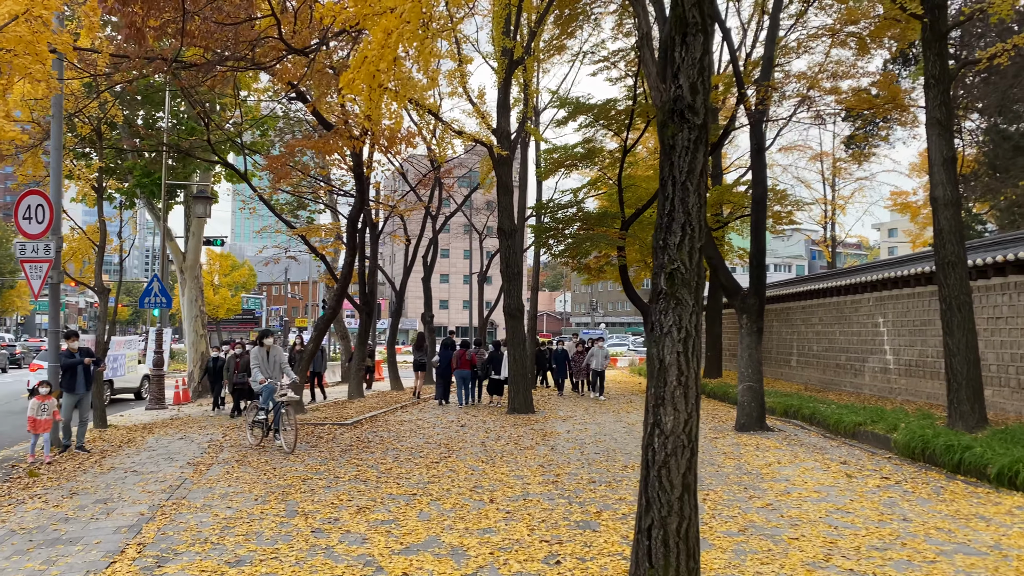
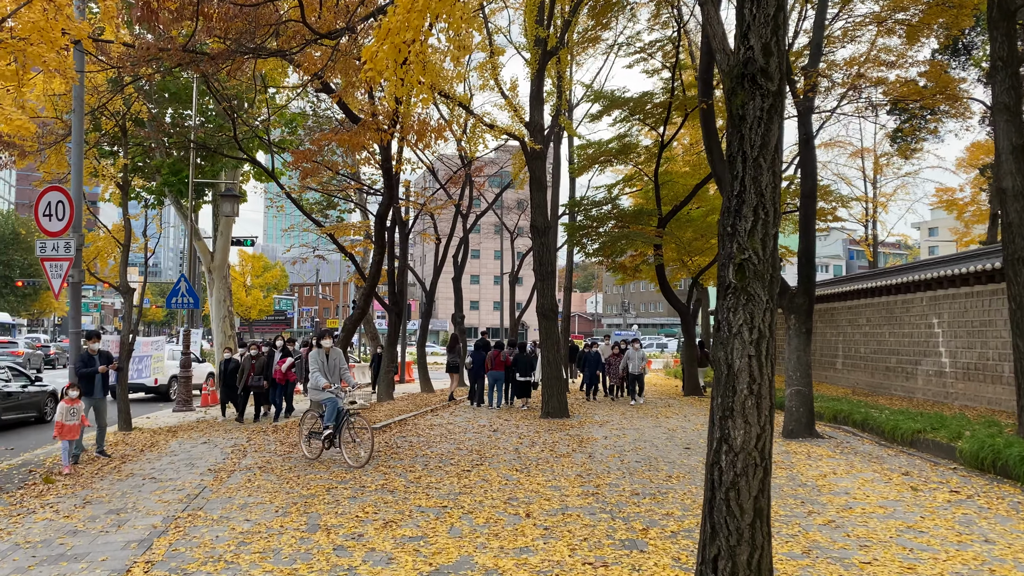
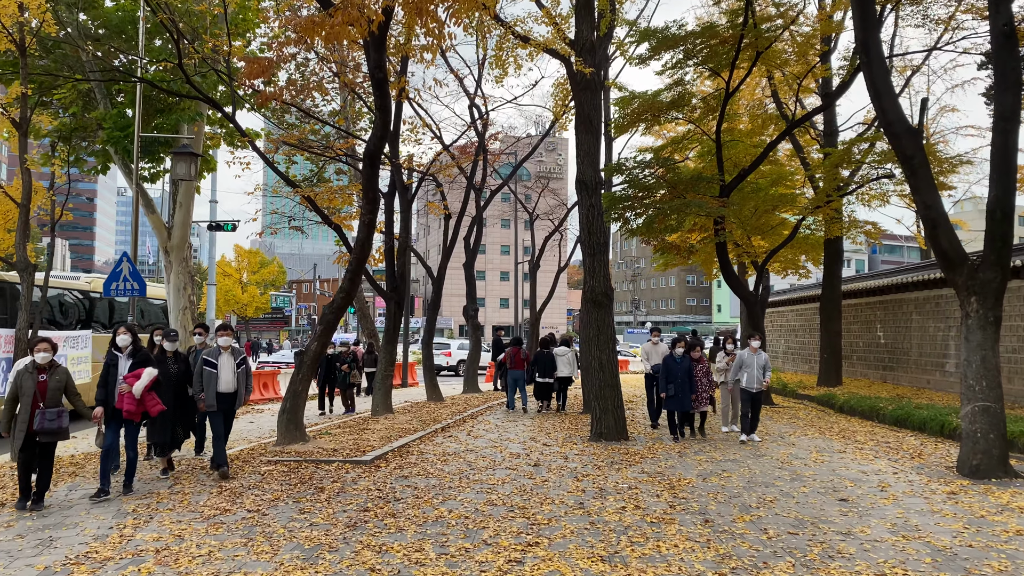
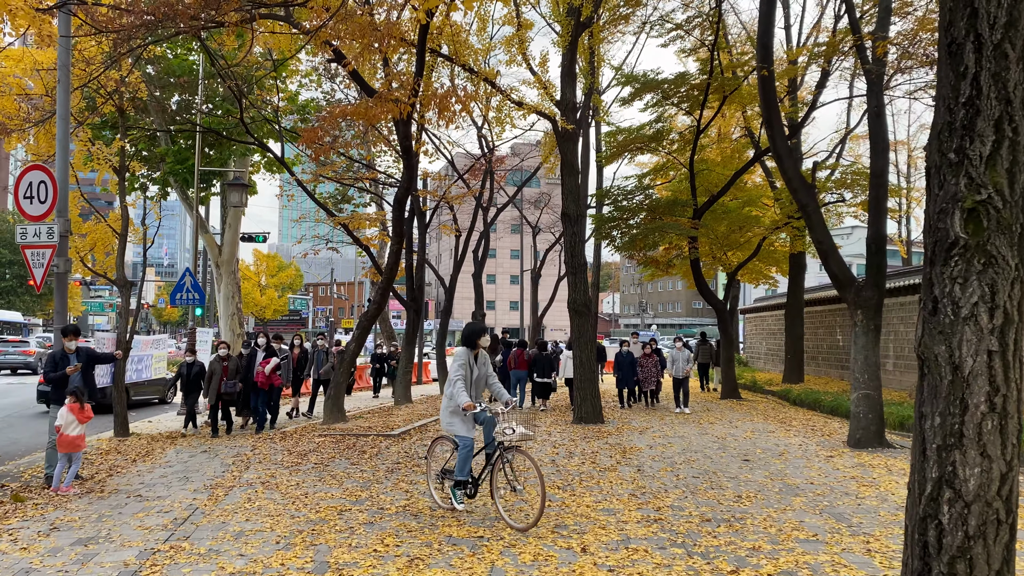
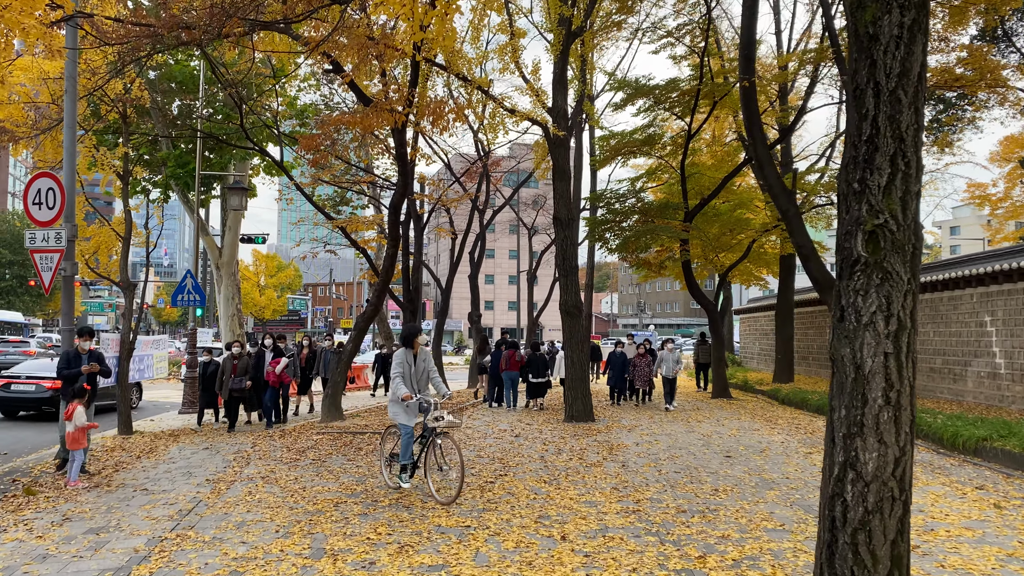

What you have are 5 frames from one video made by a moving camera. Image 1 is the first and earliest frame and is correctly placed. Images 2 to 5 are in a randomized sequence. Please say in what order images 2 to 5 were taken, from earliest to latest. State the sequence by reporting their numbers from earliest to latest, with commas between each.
2, 5, 4, 3
